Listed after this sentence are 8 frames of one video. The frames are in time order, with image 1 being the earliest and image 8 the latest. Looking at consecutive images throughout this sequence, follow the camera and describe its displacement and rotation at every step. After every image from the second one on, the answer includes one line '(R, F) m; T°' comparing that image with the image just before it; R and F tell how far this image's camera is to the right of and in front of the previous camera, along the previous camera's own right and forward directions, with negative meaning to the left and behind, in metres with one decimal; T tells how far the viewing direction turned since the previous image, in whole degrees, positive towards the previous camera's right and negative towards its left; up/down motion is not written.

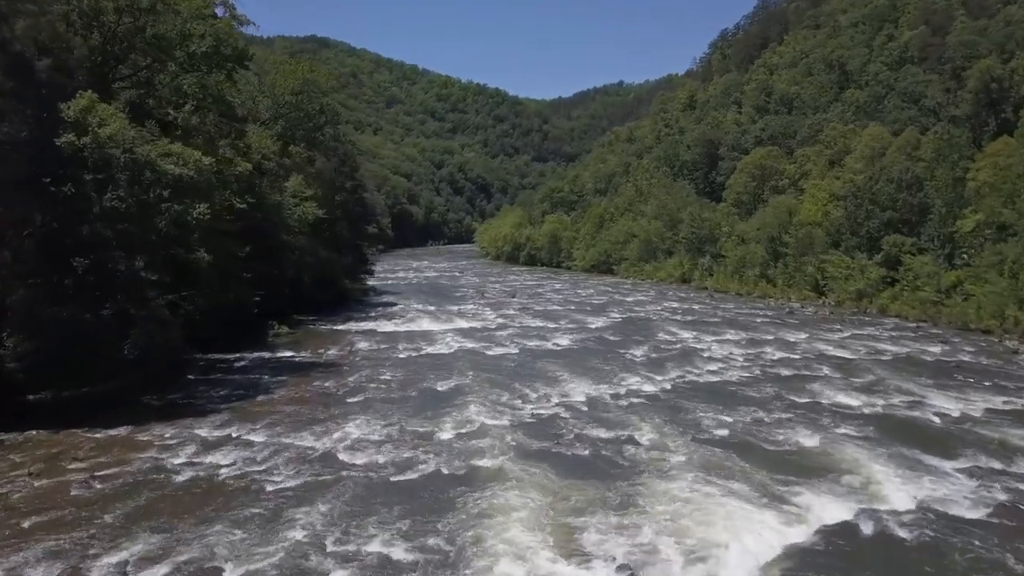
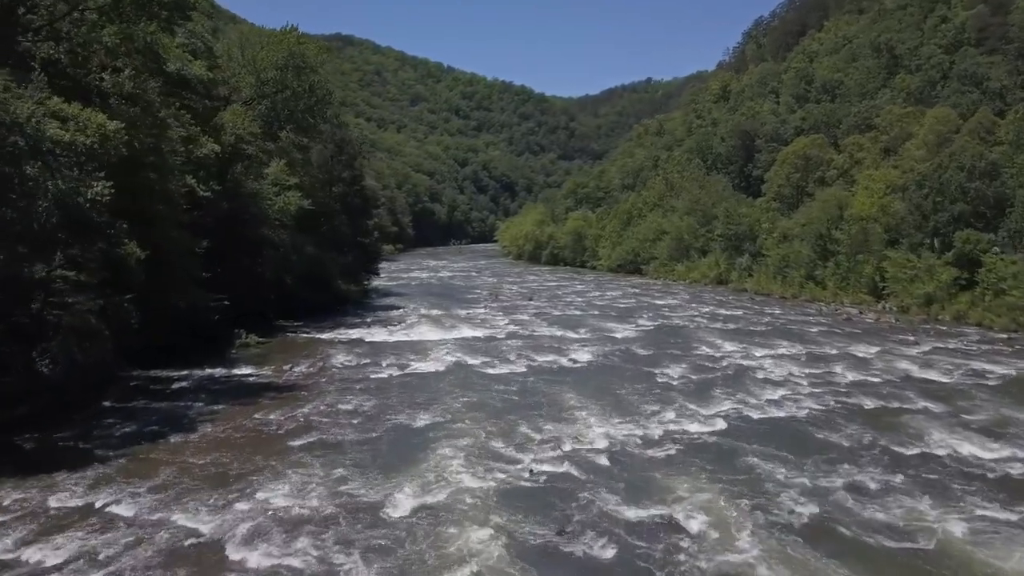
(+0.6, +5.2) m; -2°
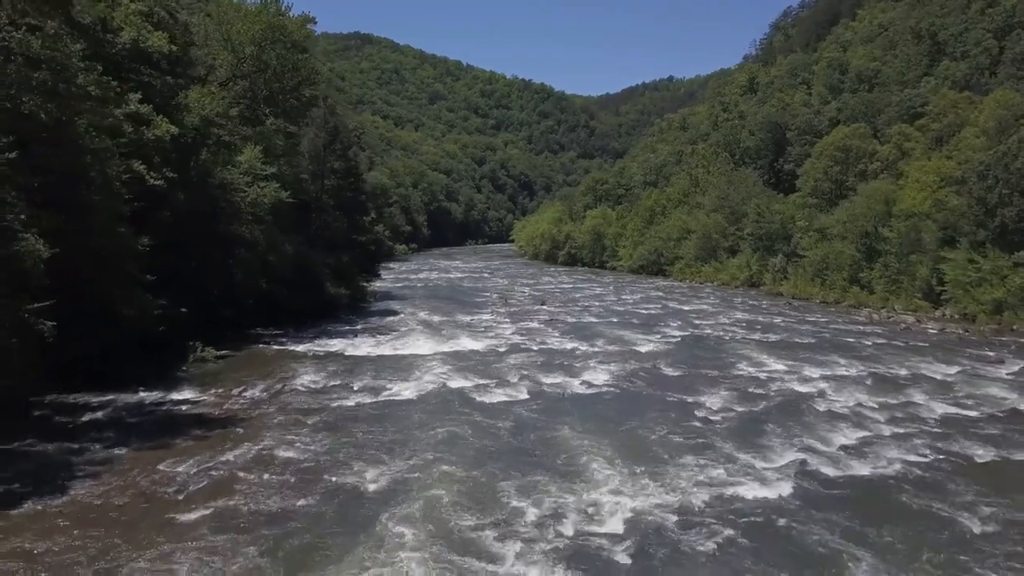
(+0.5, +4.4) m; -1°
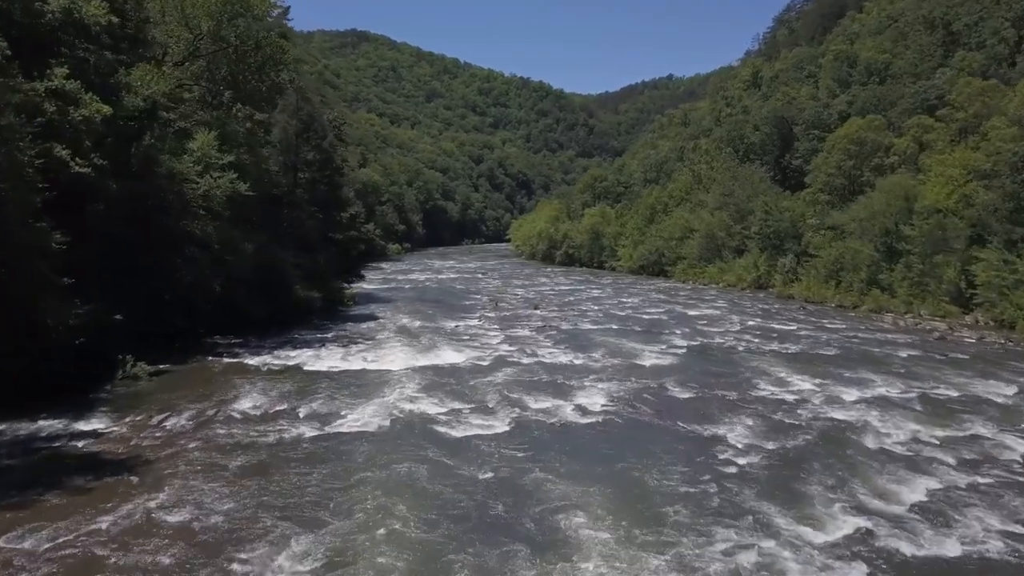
(+0.4, +3.3) m; 0°
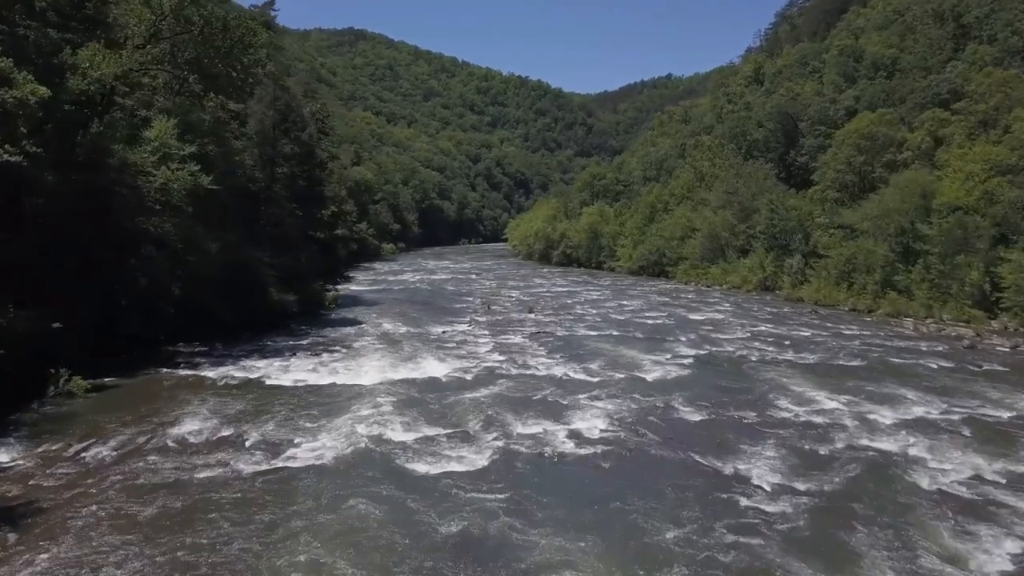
(+0.3, +2.4) m; 0°
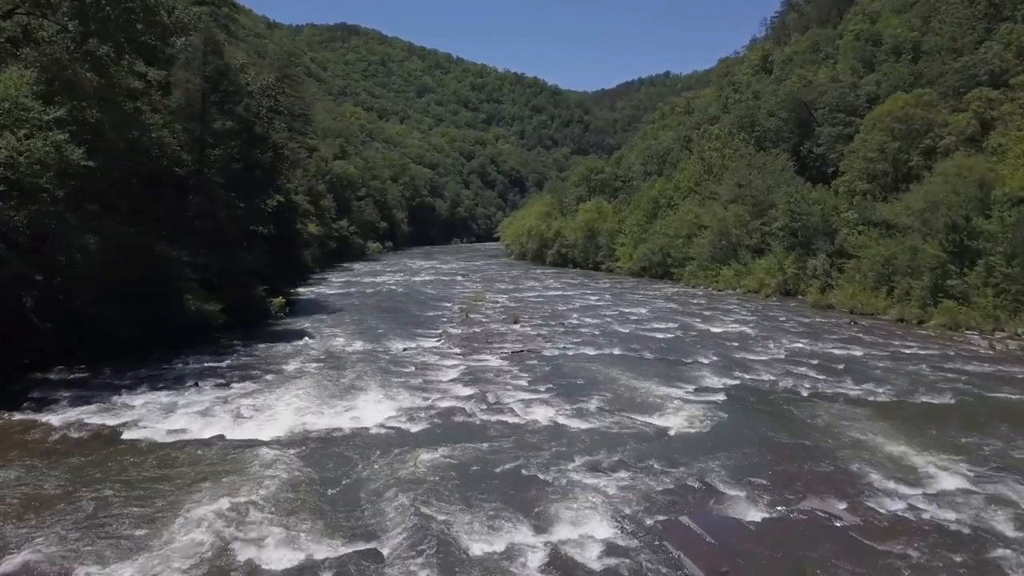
(+0.6, +5.9) m; 0°
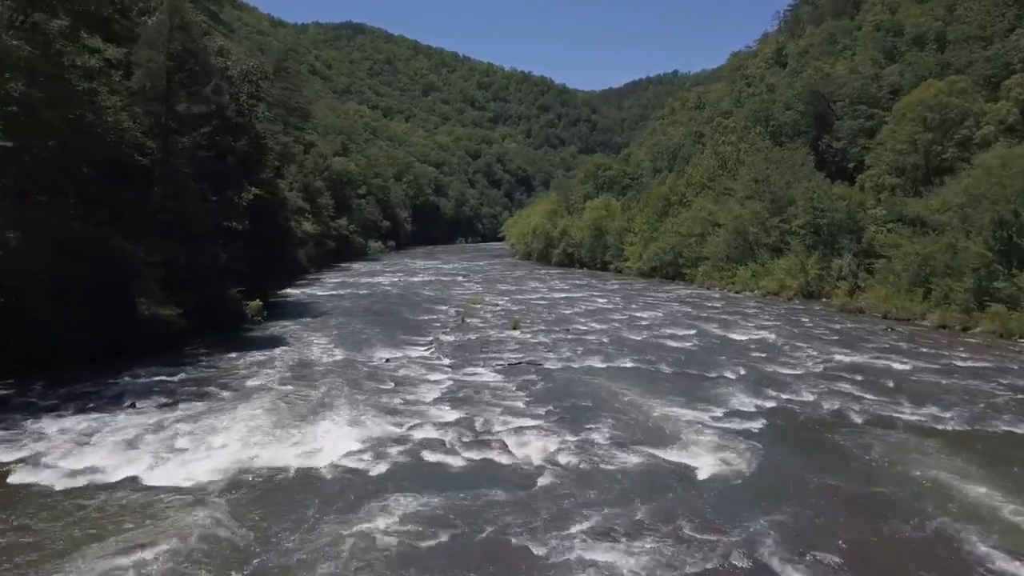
(+0.3, +2.9) m; -1°
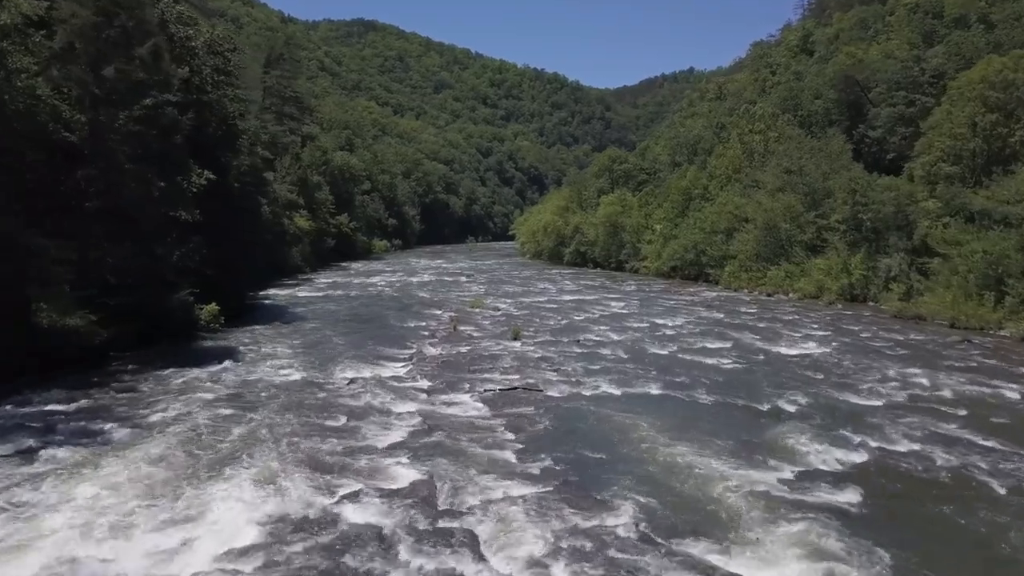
(+0.4, +4.4) m; -1°
